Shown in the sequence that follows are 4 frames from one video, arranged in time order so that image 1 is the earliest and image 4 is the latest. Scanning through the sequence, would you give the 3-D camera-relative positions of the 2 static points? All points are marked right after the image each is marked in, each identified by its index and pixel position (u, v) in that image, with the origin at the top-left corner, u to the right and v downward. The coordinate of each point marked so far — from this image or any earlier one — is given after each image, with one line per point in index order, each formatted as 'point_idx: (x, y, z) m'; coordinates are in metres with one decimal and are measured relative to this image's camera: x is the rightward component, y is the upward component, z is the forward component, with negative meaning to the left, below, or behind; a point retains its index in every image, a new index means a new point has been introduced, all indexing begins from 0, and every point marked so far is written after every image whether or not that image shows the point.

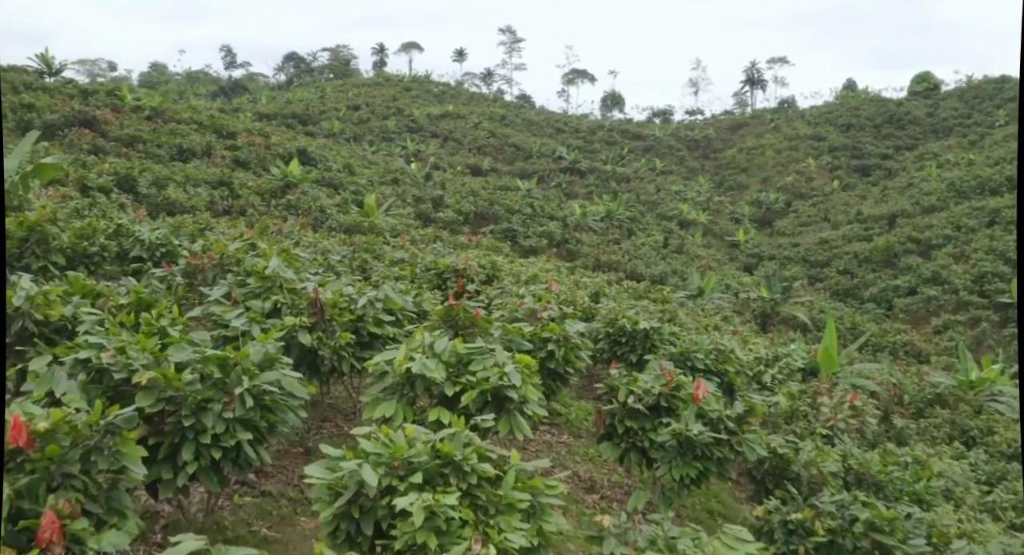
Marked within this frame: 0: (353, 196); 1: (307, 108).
0: (-2.6, +1.4, +11.9) m
1: (-5.1, +4.3, +18.3) m
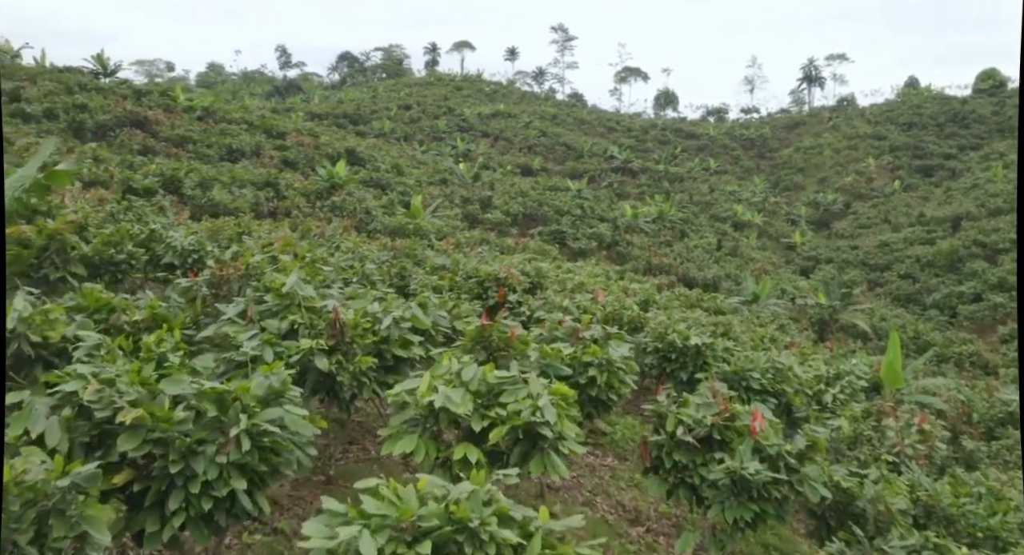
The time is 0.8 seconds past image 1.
0: (-1.8, +1.3, +11.8) m
1: (-3.8, +4.3, +18.4) m
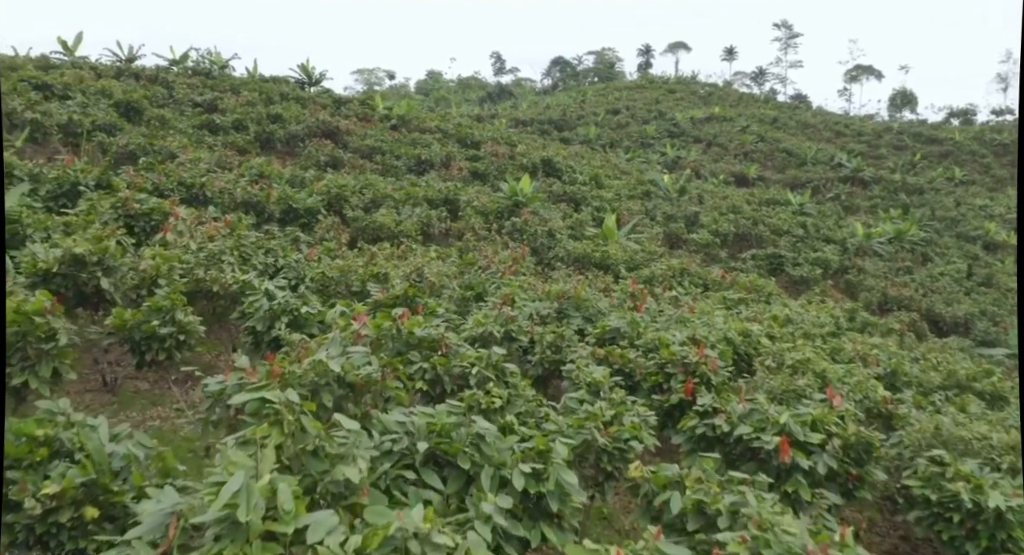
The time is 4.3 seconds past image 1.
0: (+1.2, +0.9, +10.6) m
1: (+1.2, +3.9, +17.4) m
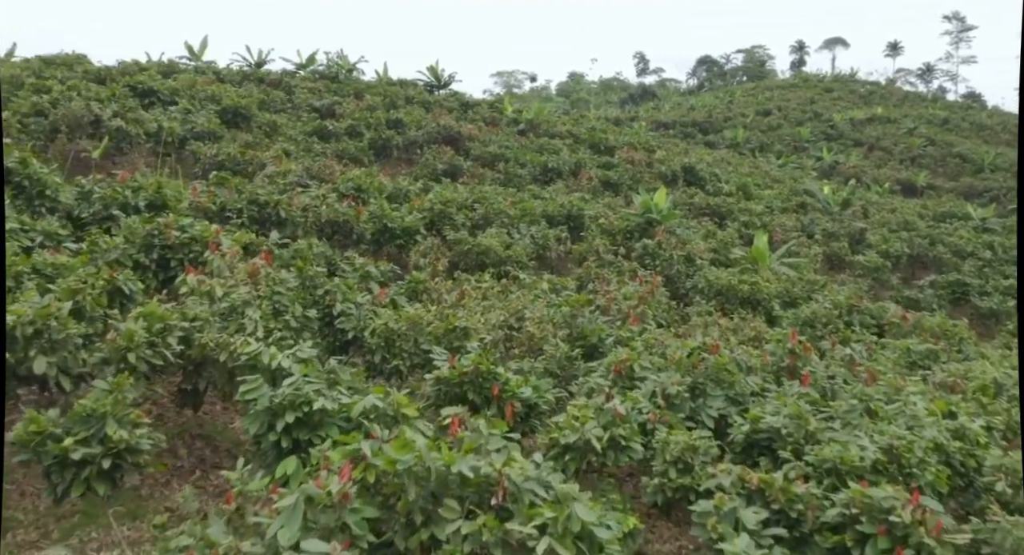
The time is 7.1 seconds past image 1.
0: (+2.8, +0.5, +9.1) m
1: (+4.3, +3.5, +15.8) m
